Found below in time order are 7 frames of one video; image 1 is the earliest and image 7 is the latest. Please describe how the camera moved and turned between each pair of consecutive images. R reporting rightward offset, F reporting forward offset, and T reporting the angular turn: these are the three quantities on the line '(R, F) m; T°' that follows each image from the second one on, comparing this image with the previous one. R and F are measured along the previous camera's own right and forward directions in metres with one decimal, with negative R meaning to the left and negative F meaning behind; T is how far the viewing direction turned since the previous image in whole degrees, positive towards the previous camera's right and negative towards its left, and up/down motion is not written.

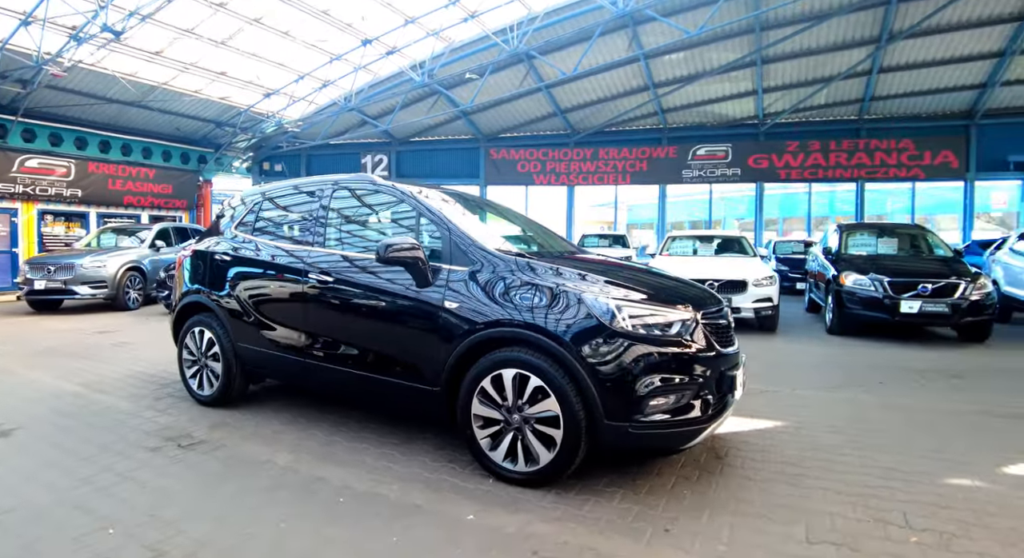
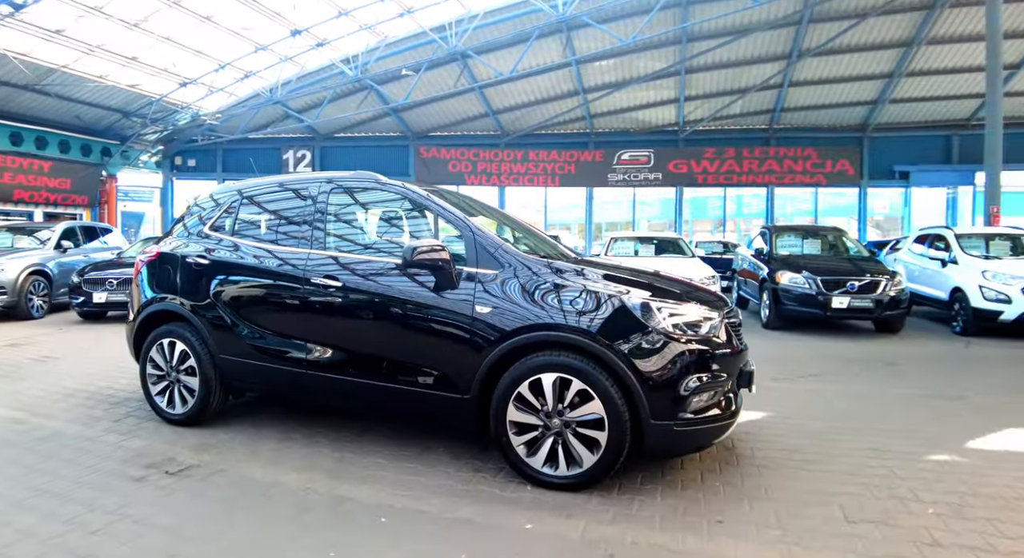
(-0.6, +0.1) m; +9°
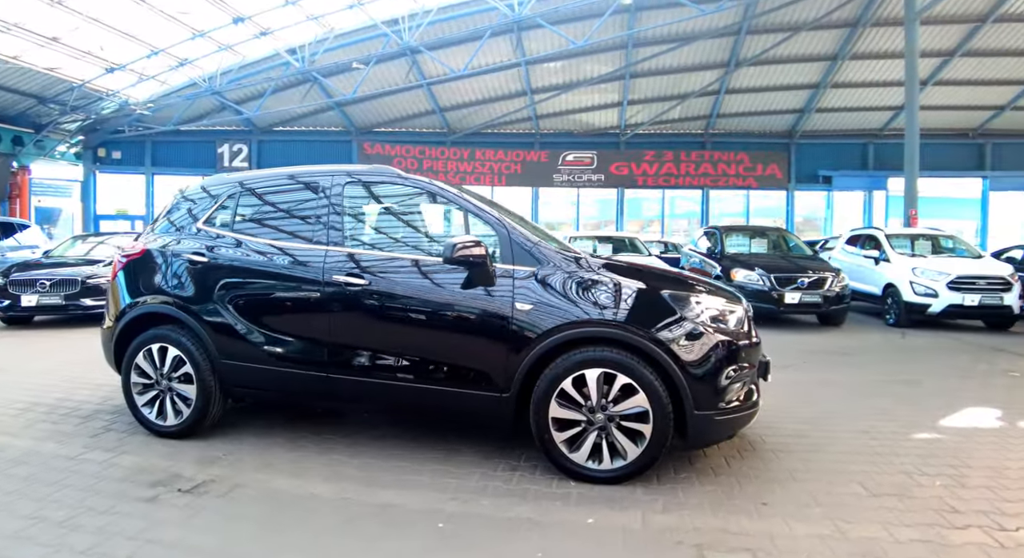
(-0.6, 0.0) m; +7°
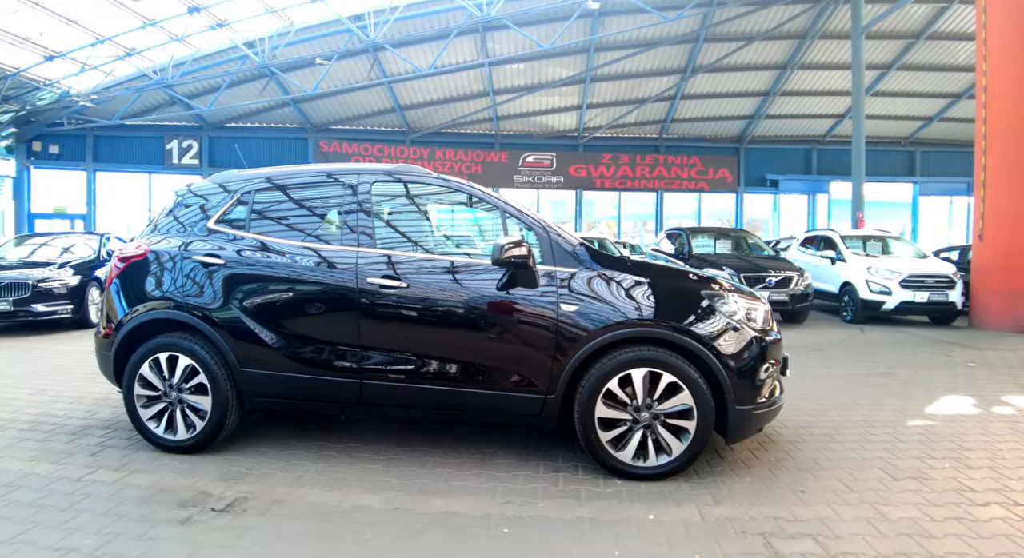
(-0.5, 0.0) m; +5°
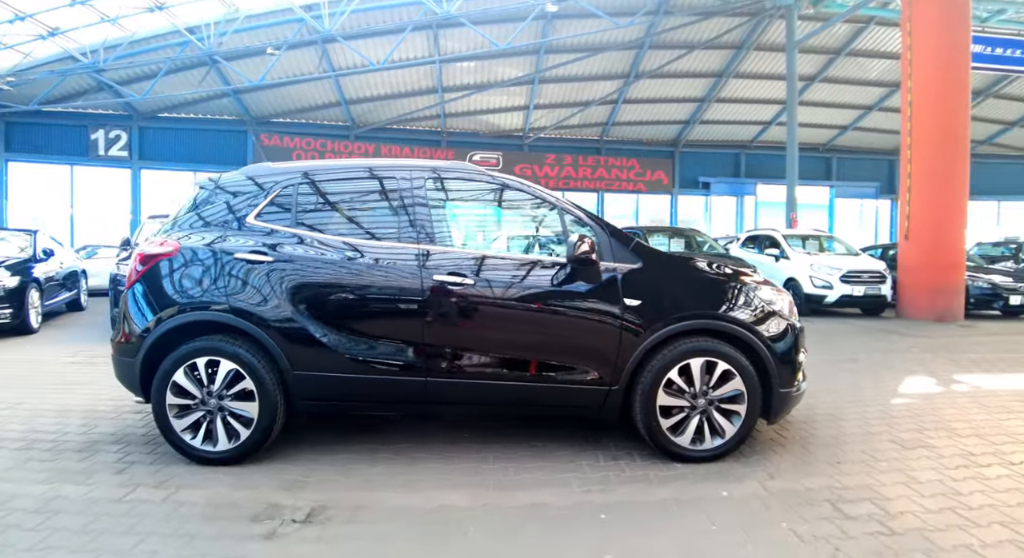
(-0.8, -0.1) m; +7°
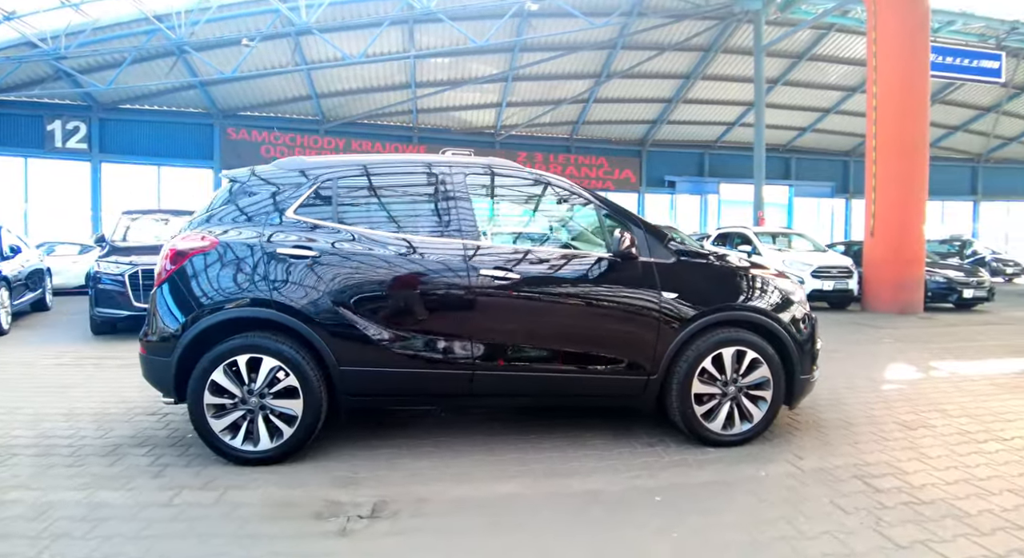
(-0.5, -0.1) m; +4°
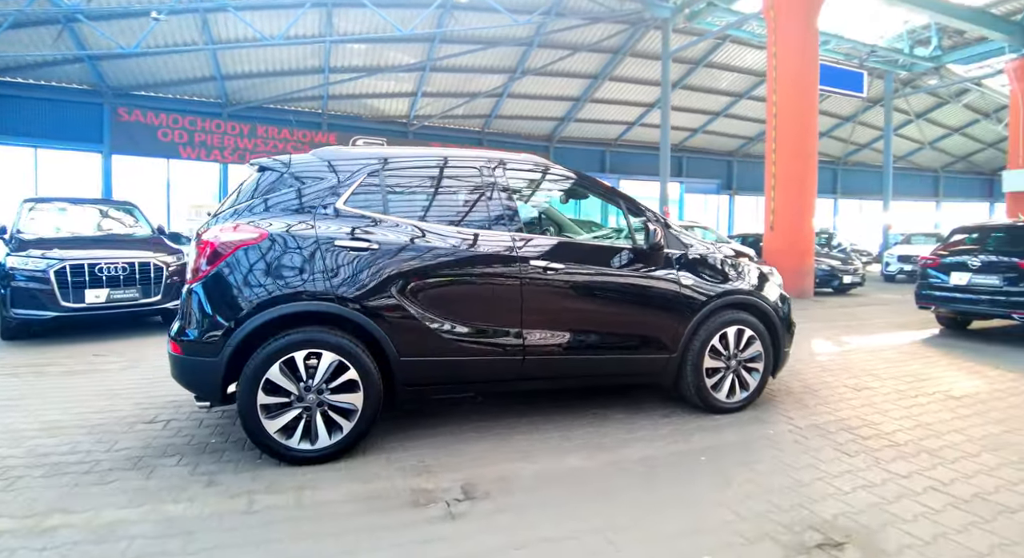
(-1.0, -0.2) m; +11°
